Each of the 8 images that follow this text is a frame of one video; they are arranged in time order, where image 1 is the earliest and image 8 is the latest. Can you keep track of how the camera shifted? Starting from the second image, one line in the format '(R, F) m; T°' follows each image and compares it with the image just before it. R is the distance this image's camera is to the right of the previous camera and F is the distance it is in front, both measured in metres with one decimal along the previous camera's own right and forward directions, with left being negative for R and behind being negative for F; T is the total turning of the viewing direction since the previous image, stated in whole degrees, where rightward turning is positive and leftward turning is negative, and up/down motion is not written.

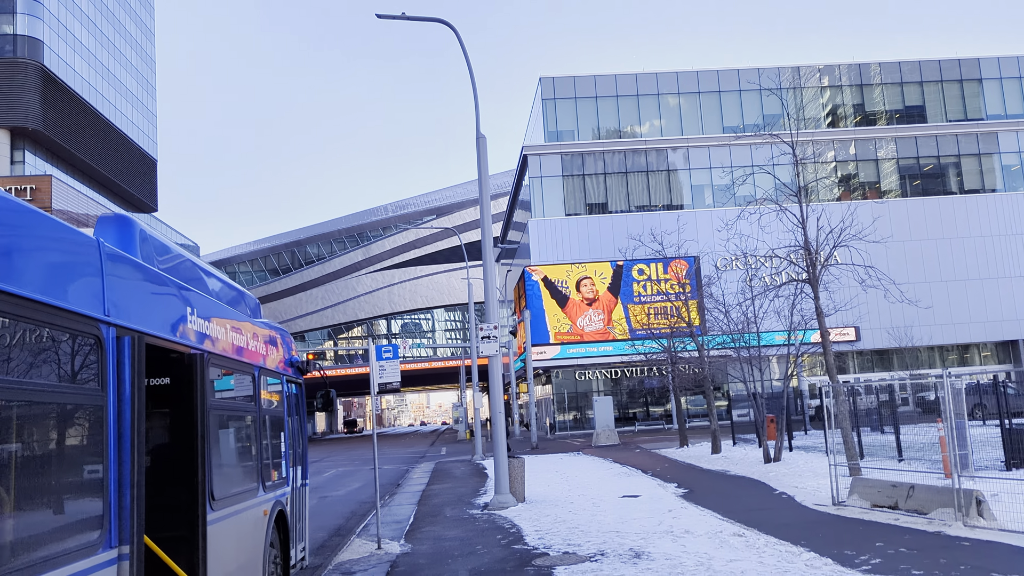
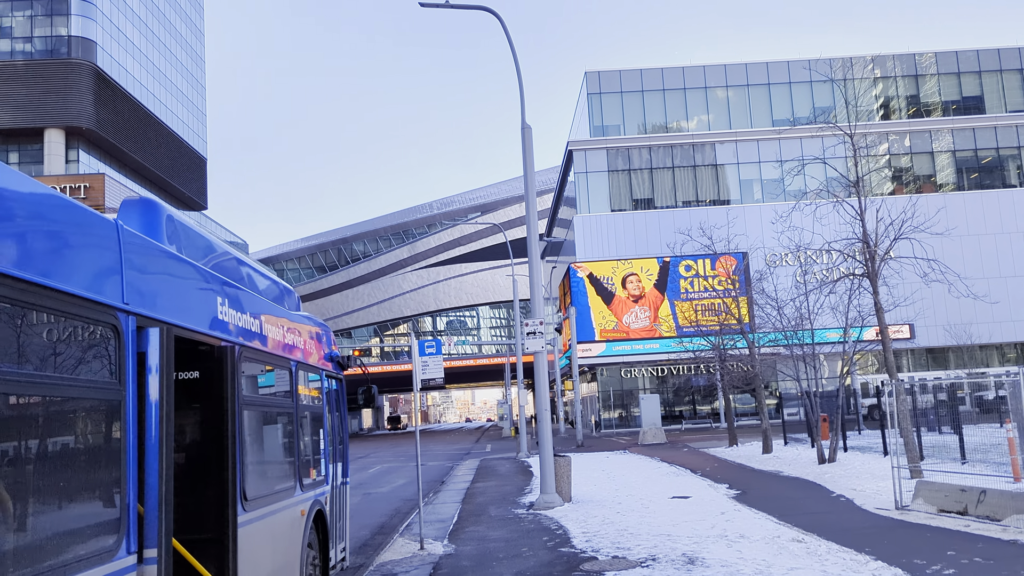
(0.0, +0.4) m; -3°
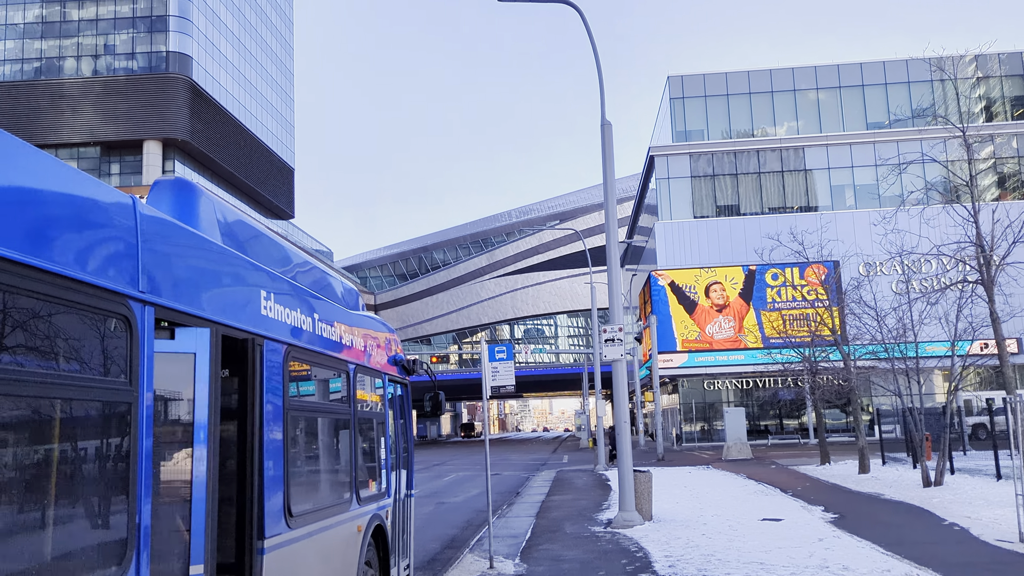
(0.0, +0.8) m; -5°
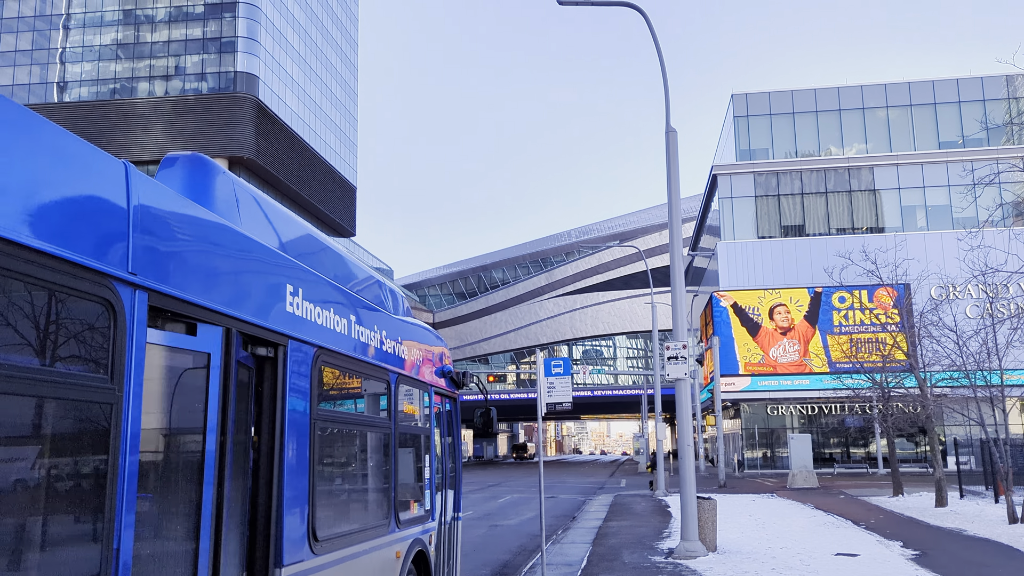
(0.0, +0.6) m; -4°
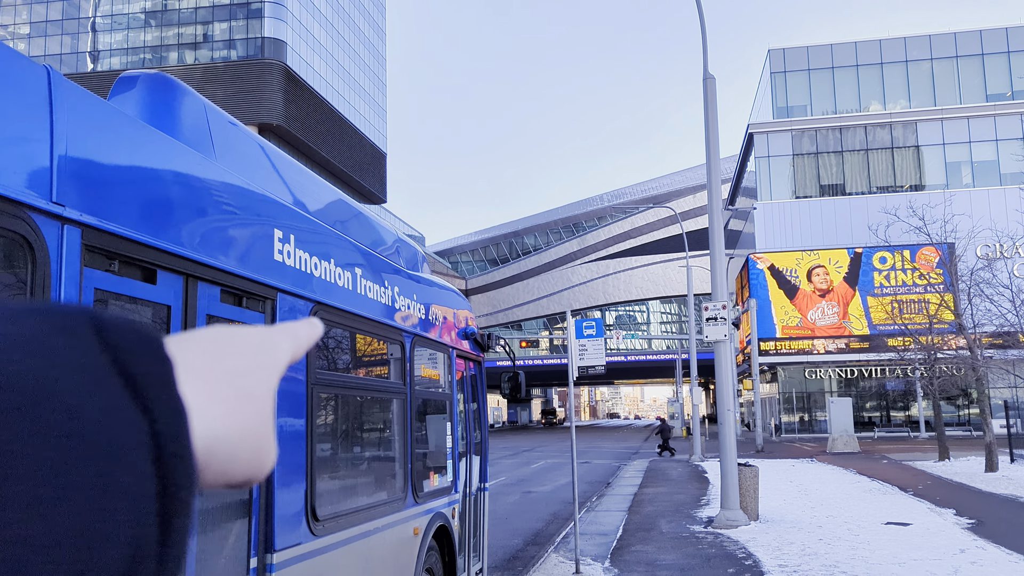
(0.0, +0.7) m; -2°
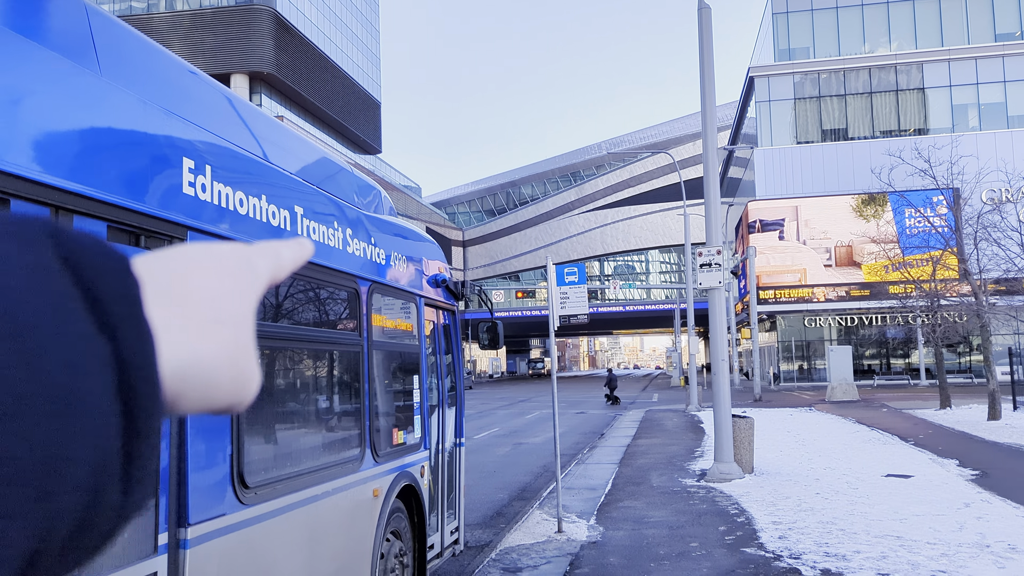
(+0.2, +0.7) m; 0°
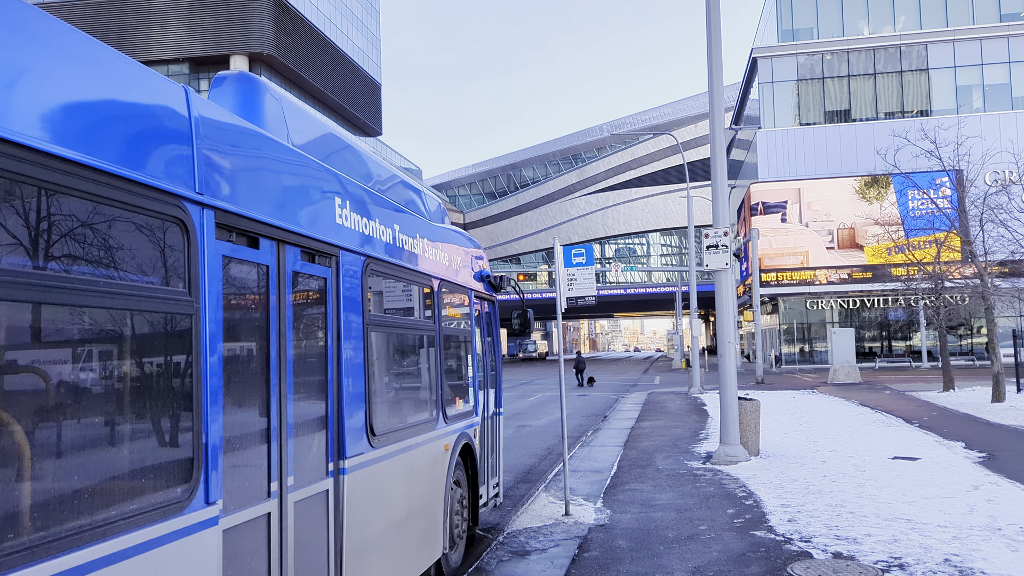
(-0.1, +0.1) m; 0°
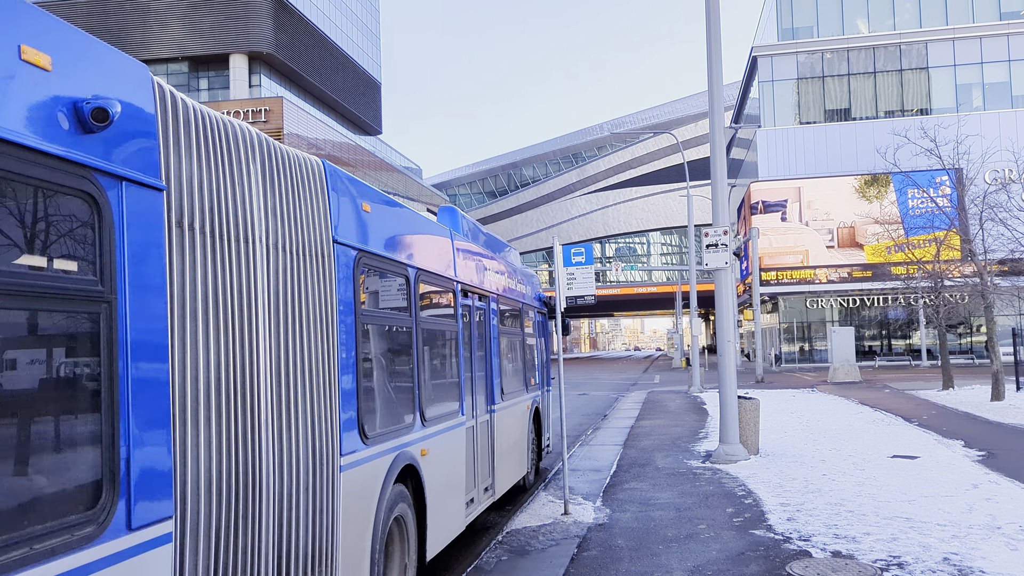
(0.0, 0.0) m; 0°
